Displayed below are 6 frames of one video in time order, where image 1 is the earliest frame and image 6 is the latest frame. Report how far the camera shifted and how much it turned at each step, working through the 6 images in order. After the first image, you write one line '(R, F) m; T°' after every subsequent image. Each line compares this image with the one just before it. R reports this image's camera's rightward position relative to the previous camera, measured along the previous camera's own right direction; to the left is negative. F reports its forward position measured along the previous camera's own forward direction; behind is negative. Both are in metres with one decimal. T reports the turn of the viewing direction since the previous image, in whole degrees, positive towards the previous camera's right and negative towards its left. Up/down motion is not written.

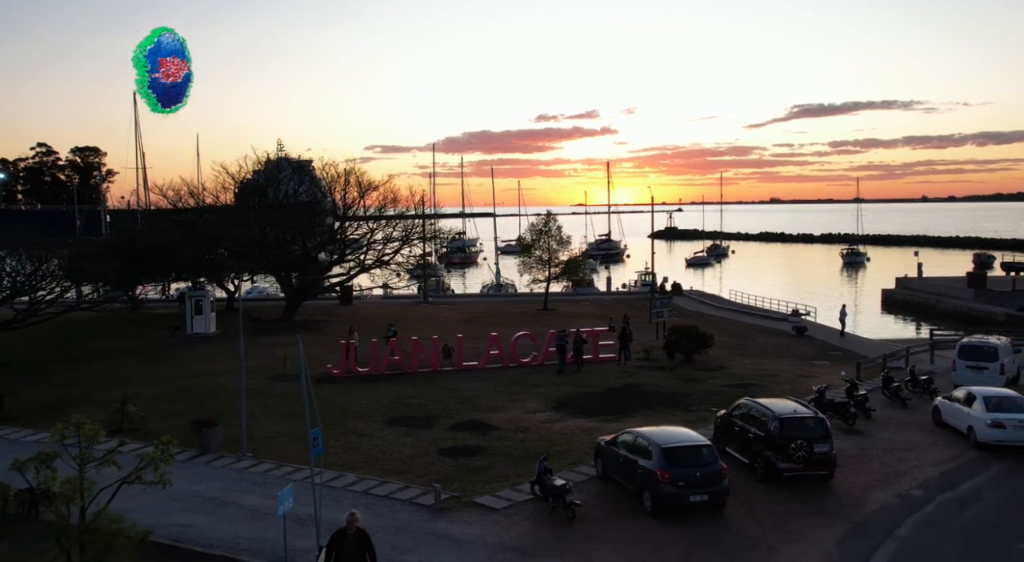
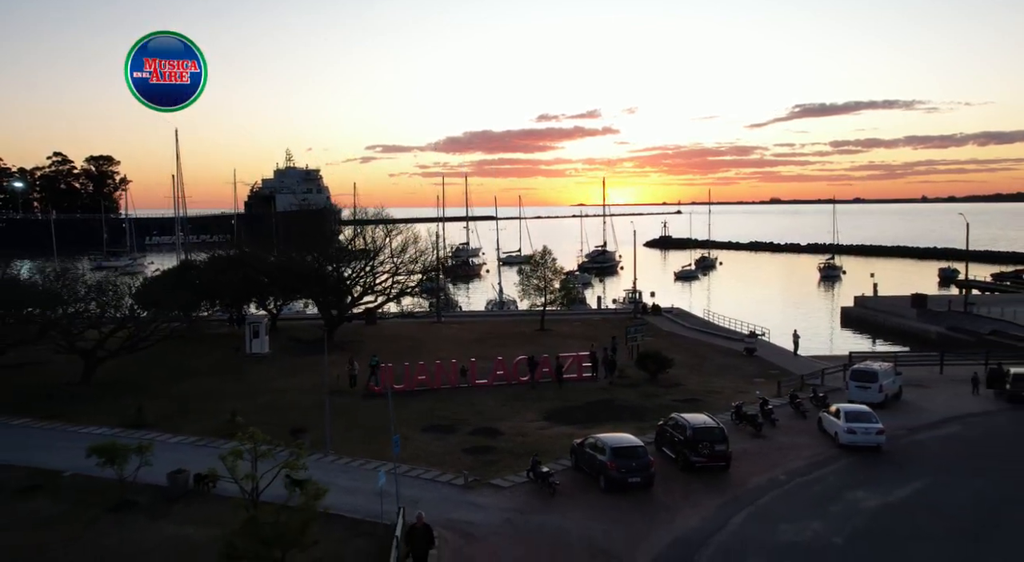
(0.0, -5.2) m; 0°
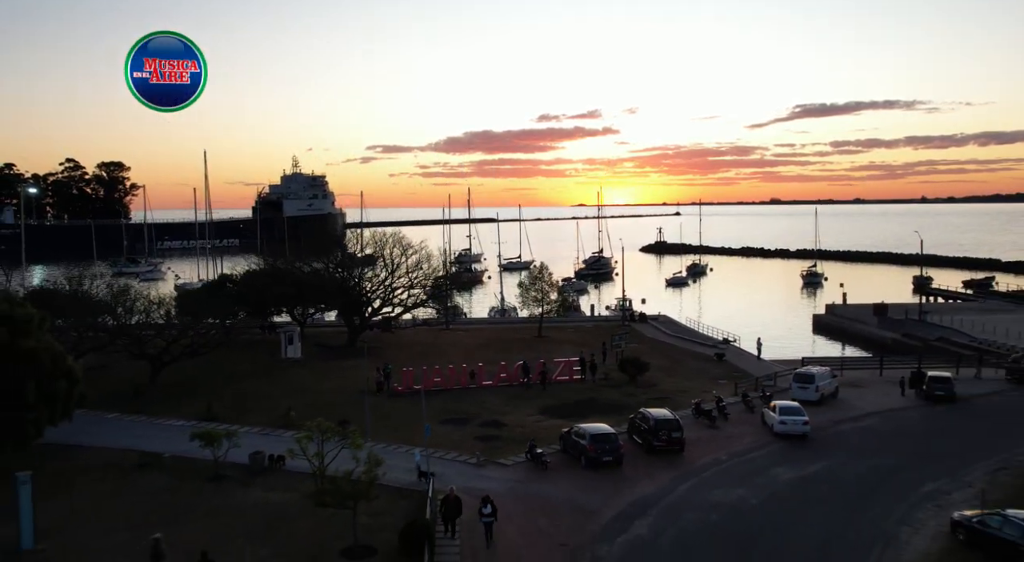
(0.0, -4.4) m; 0°
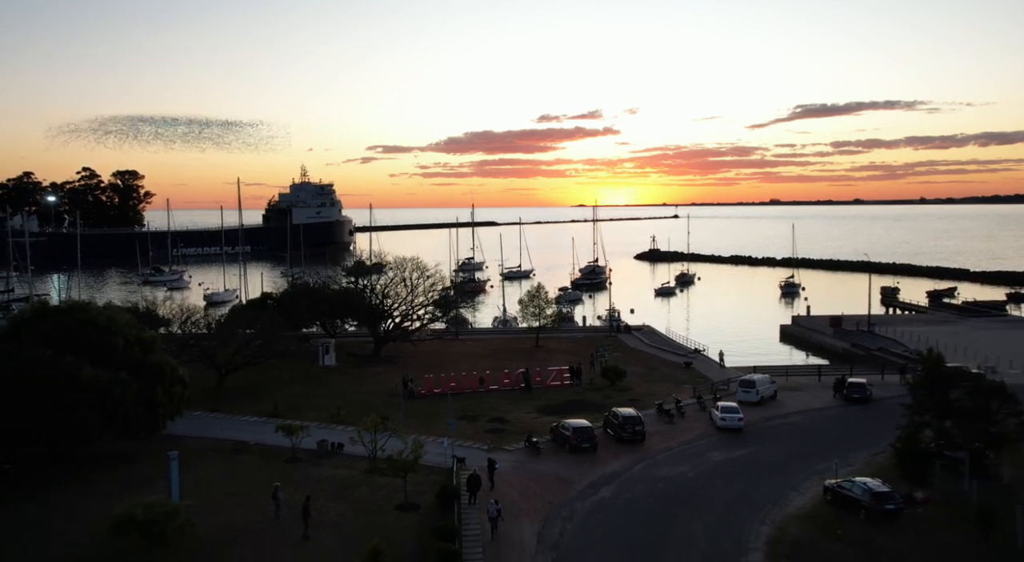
(-0.1, -6.4) m; 0°
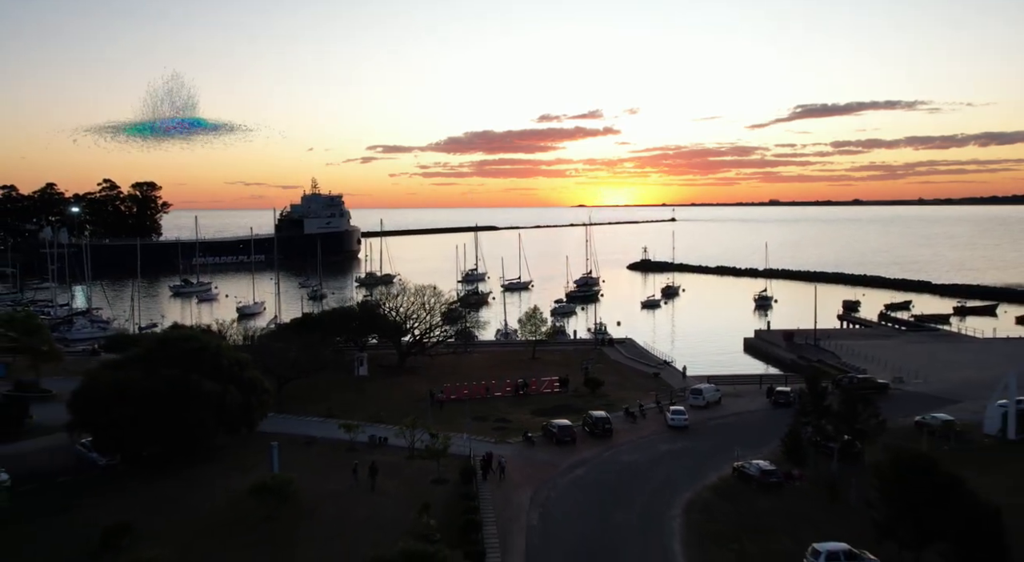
(0.0, -8.9) m; 0°
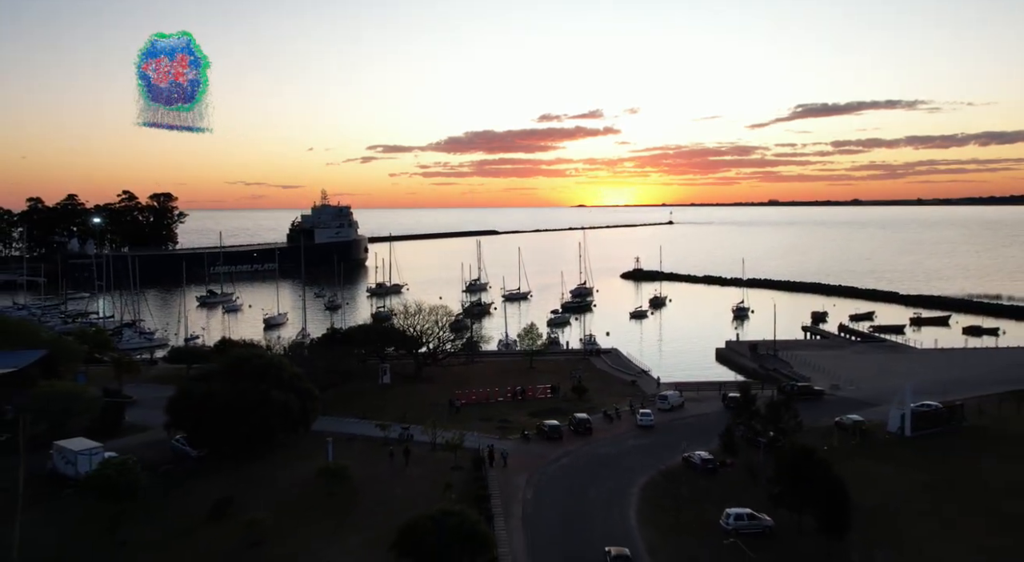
(0.0, -9.1) m; 0°
